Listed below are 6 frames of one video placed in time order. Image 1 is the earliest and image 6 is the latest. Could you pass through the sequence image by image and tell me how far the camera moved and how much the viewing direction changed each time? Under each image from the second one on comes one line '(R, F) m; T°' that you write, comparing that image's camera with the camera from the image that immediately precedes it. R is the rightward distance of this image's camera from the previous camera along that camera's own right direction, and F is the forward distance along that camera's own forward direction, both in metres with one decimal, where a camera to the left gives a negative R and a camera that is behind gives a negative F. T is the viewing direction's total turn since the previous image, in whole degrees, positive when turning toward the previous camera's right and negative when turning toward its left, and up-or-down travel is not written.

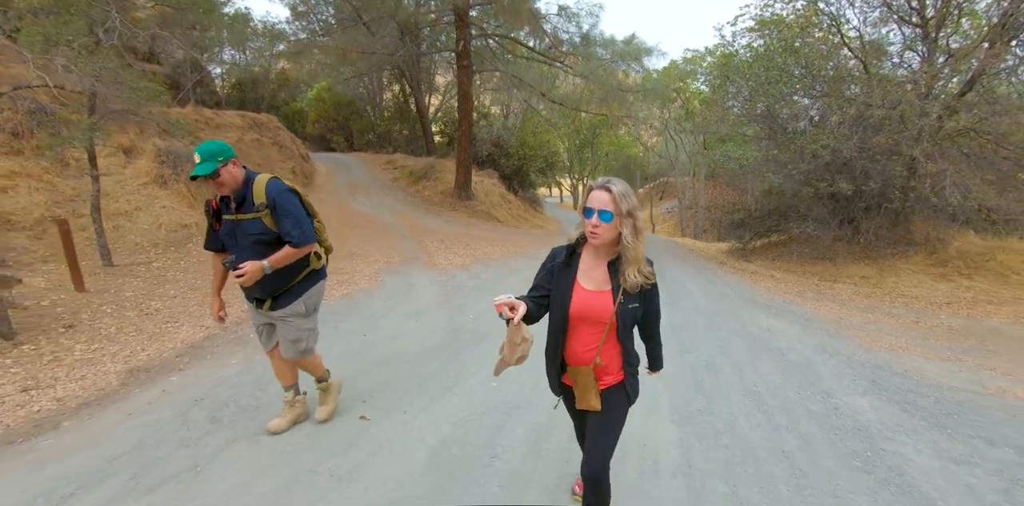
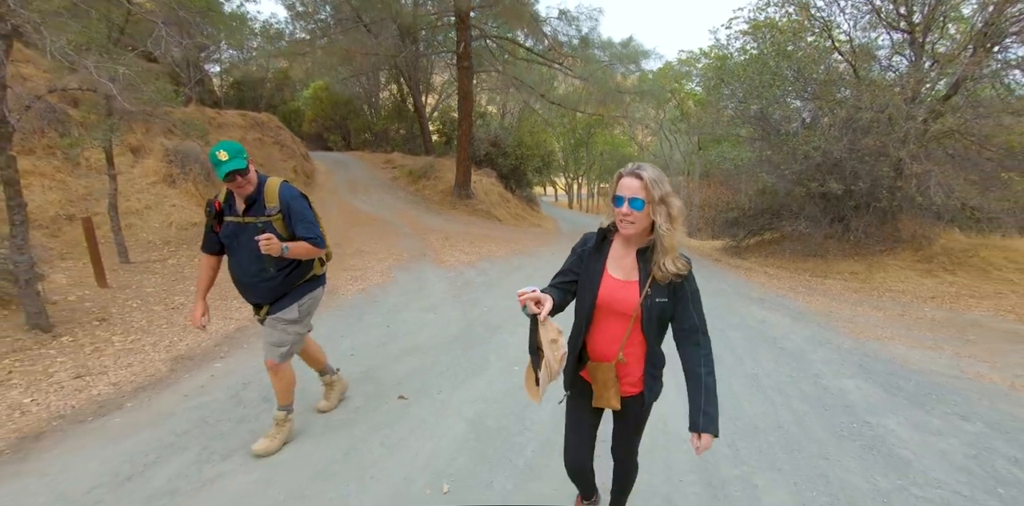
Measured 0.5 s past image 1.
(-0.2, -0.3) m; +1°
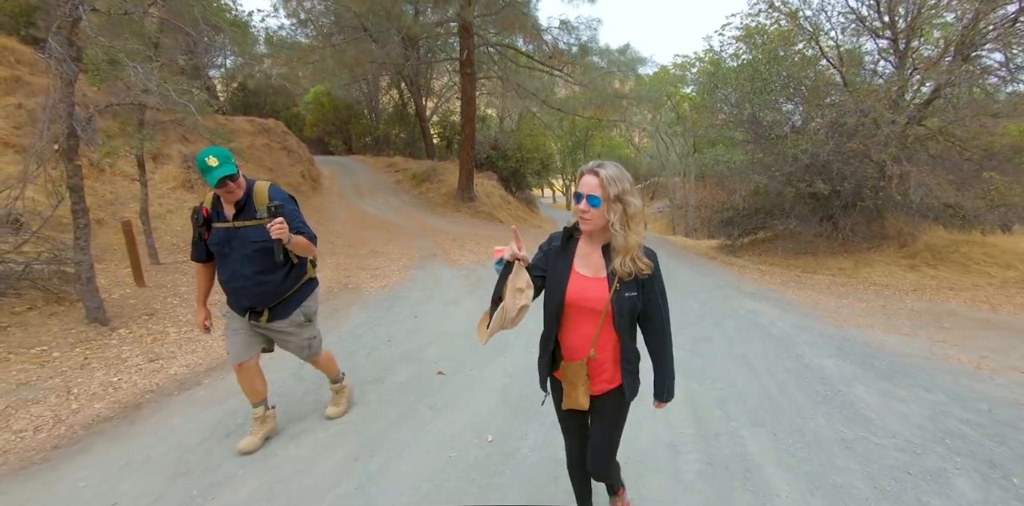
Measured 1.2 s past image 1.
(-0.2, -0.4) m; 0°
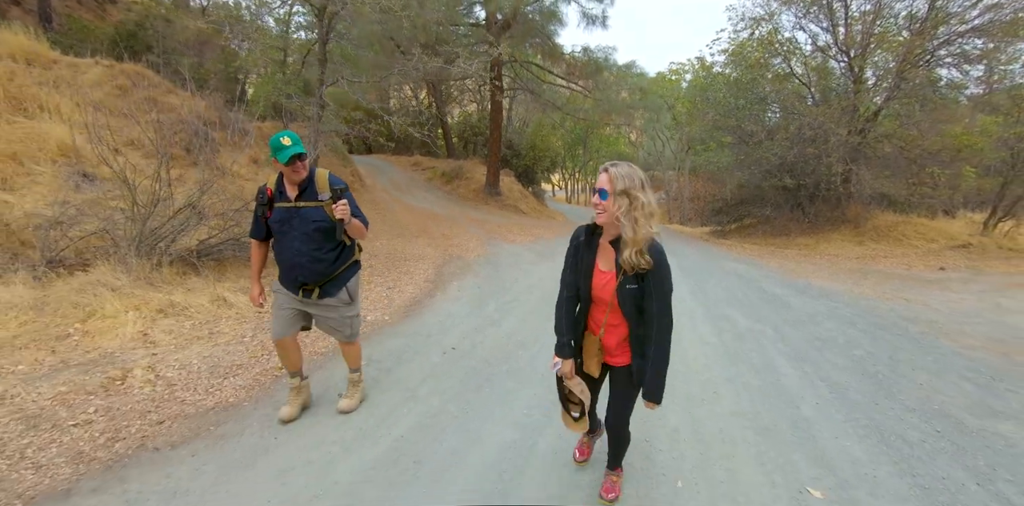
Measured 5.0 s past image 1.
(-1.2, -2.6) m; +1°
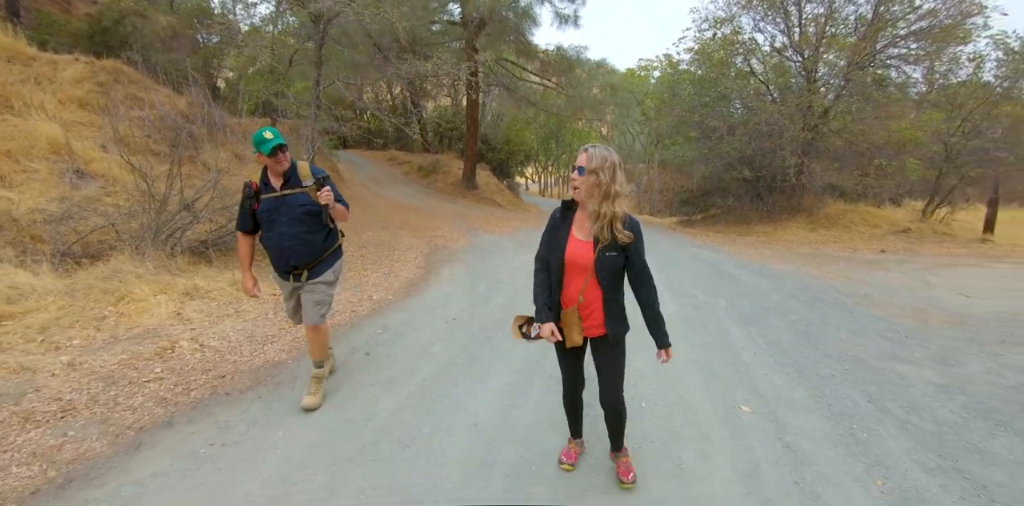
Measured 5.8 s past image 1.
(-0.2, -0.7) m; +3°
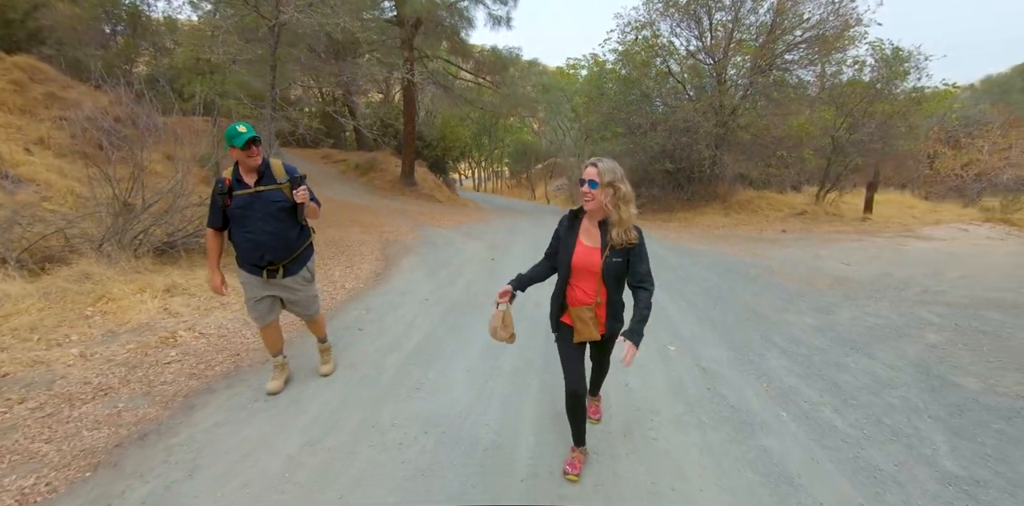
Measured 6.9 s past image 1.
(-0.3, -0.7) m; +8°
